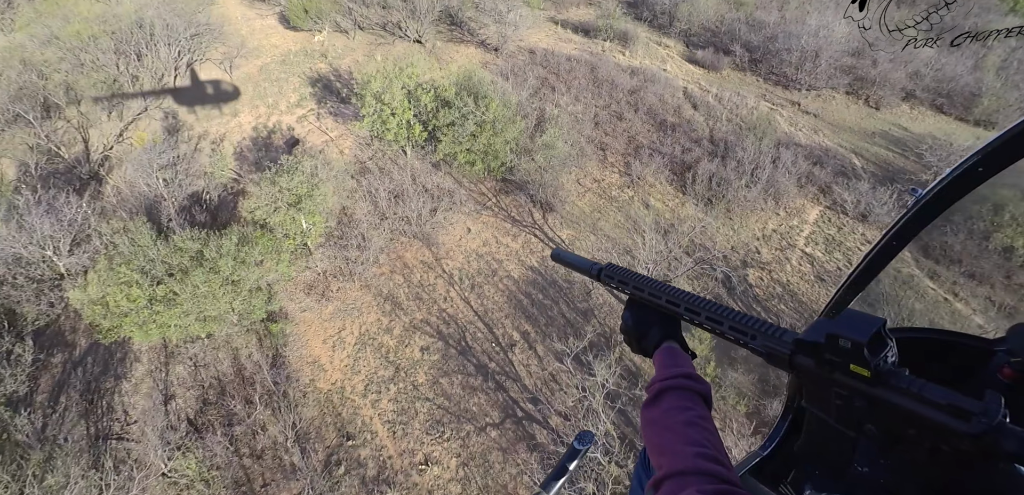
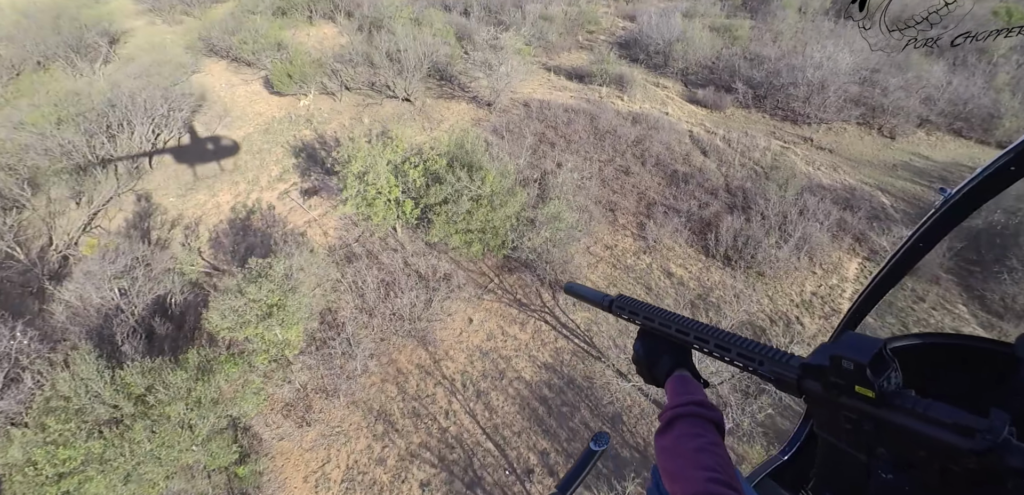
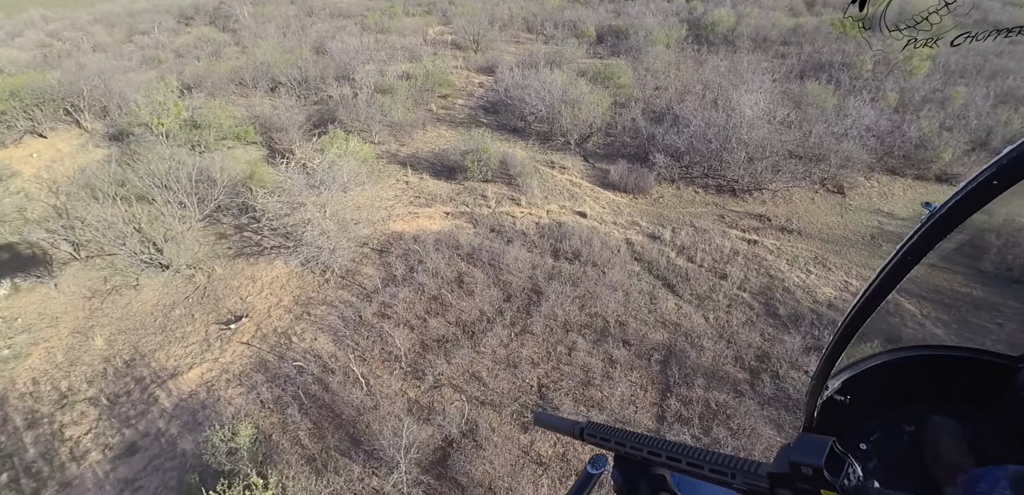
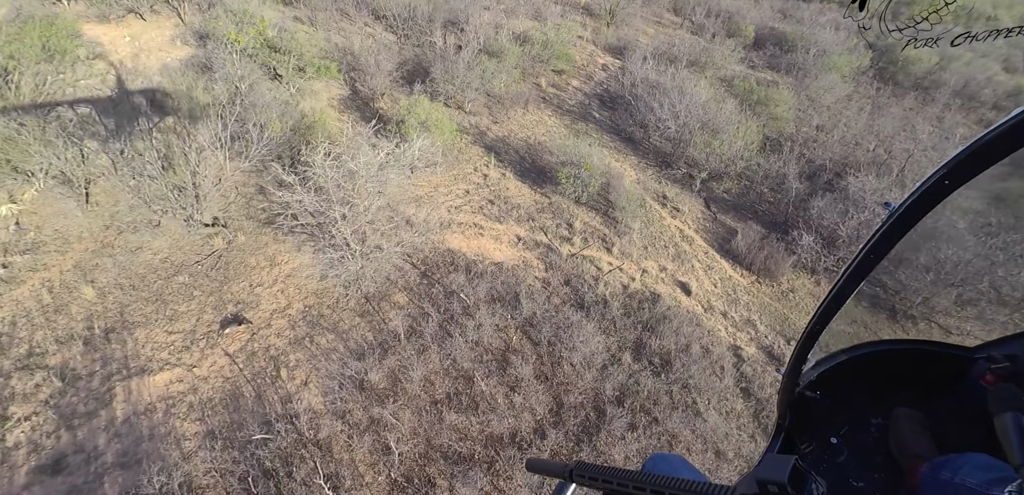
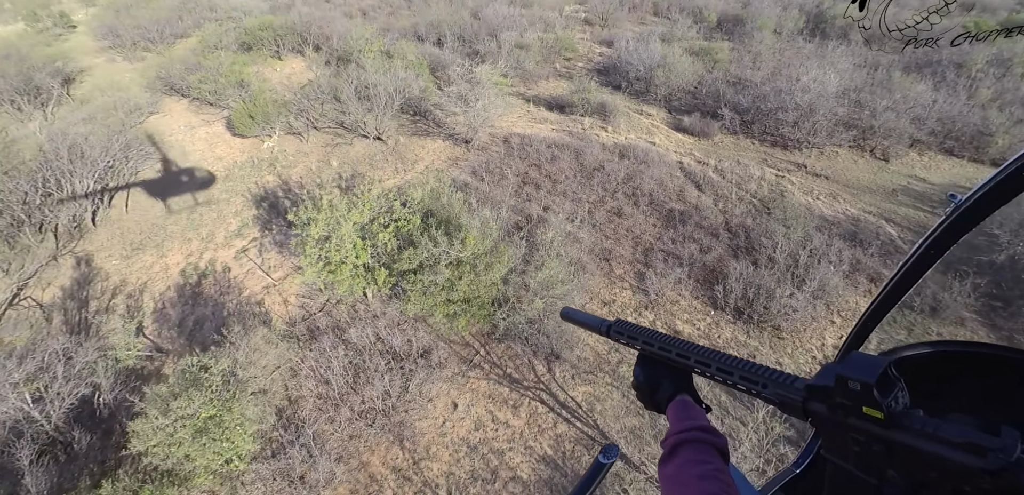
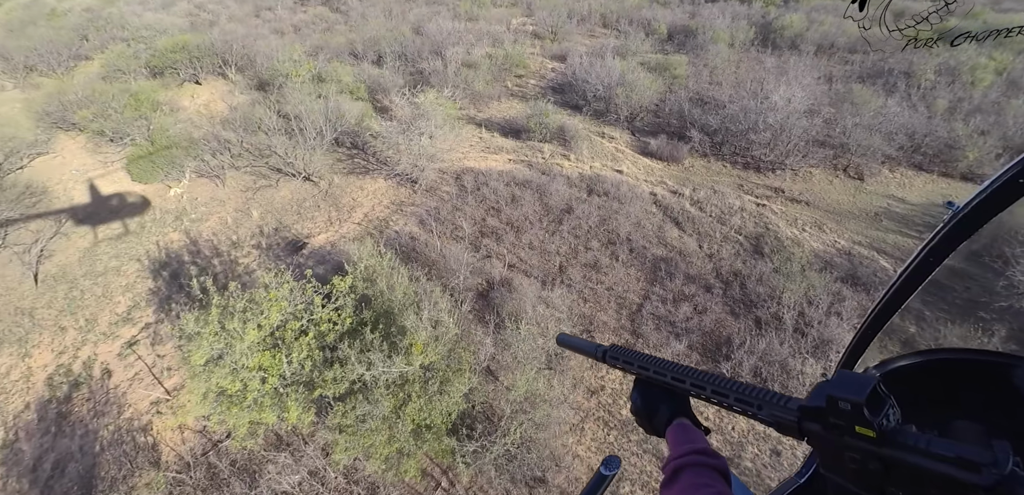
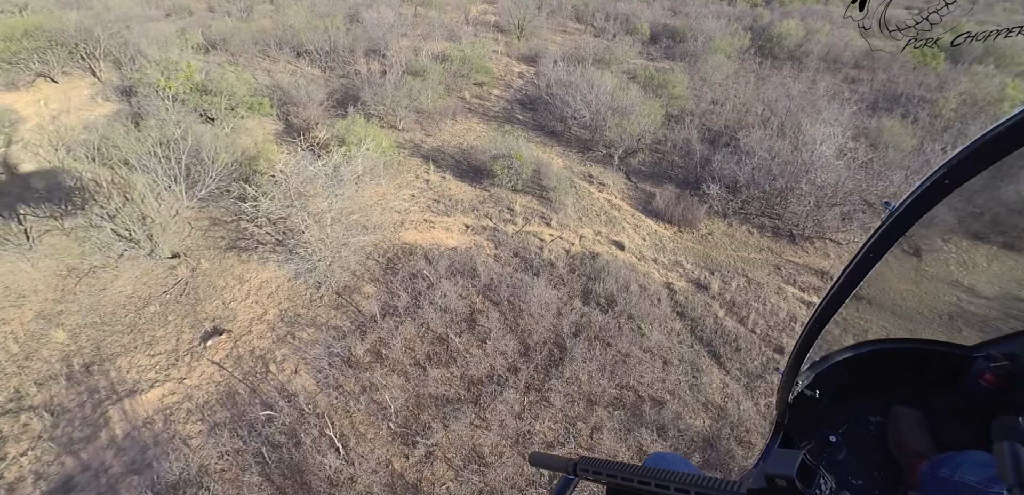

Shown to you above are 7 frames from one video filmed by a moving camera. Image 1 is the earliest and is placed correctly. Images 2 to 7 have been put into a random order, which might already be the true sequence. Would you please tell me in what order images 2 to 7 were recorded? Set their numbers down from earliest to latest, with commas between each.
2, 5, 6, 3, 7, 4
